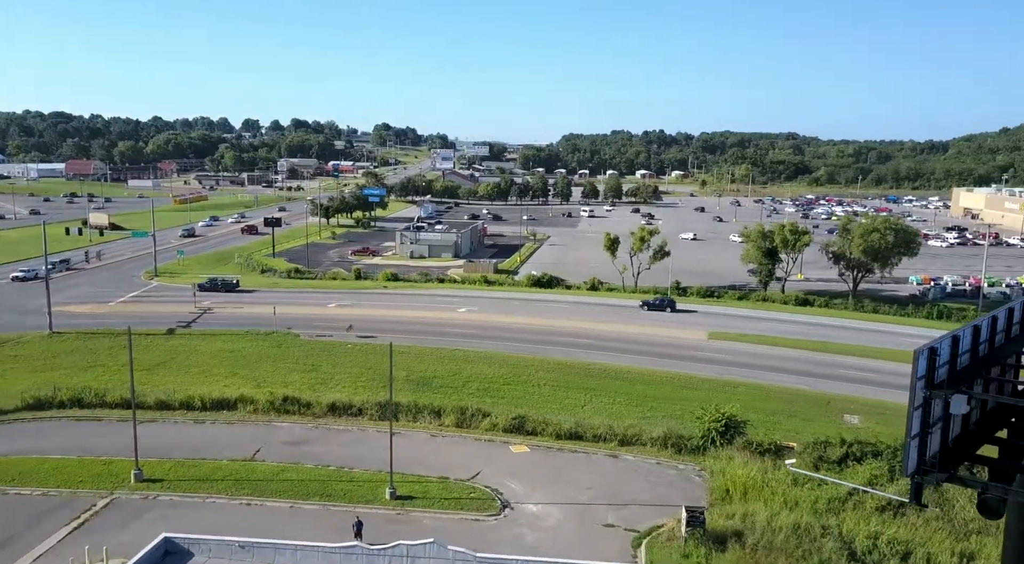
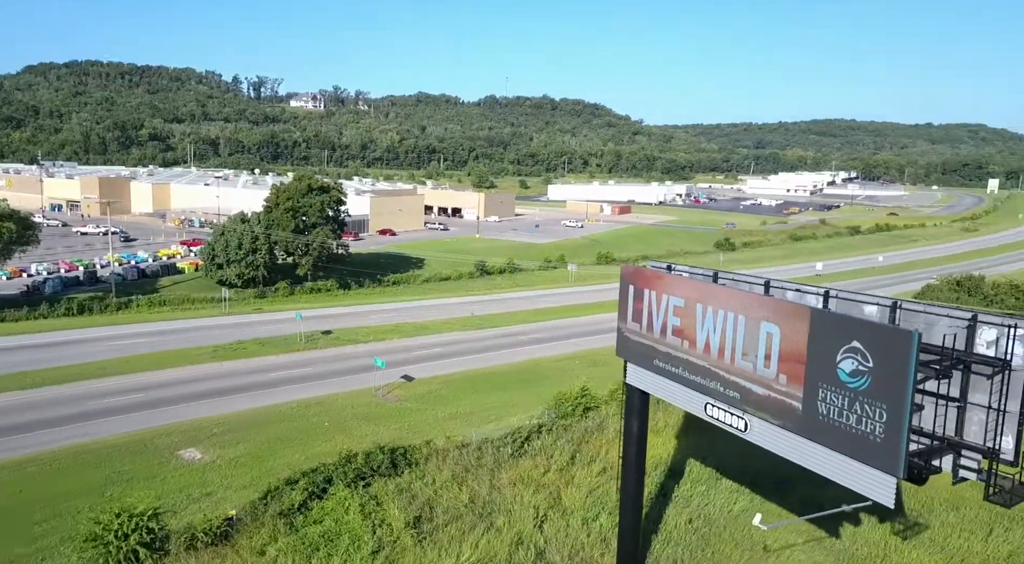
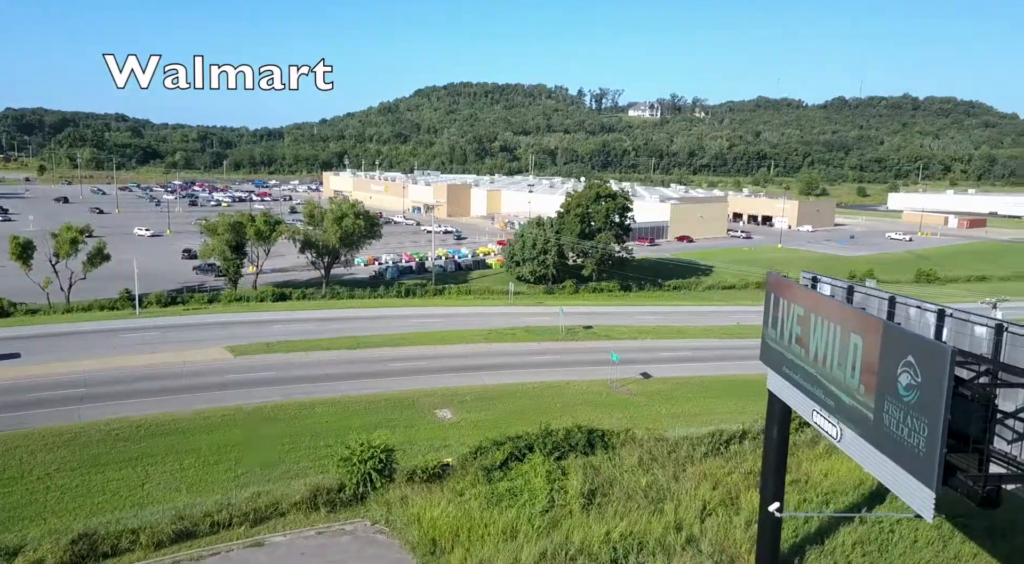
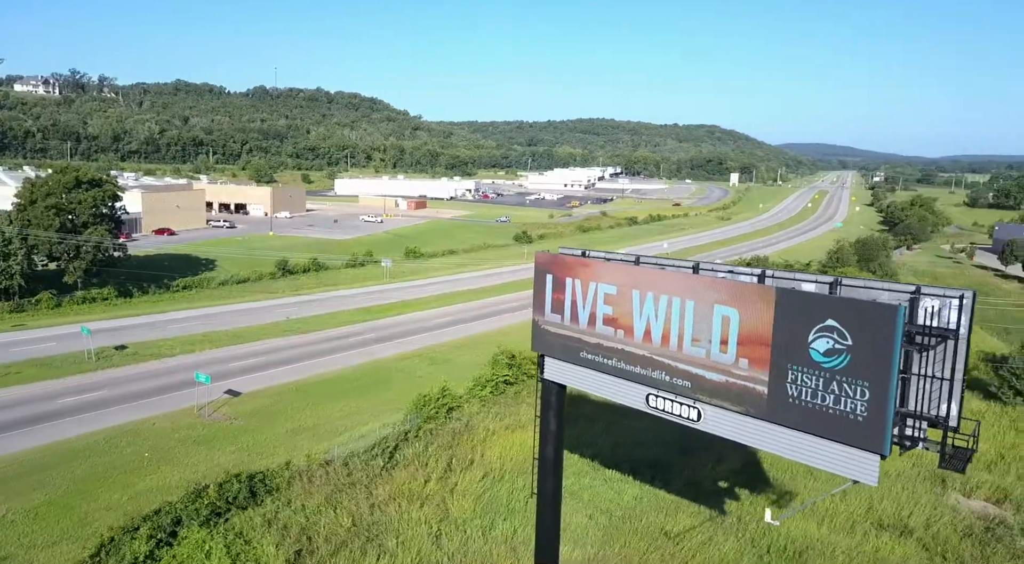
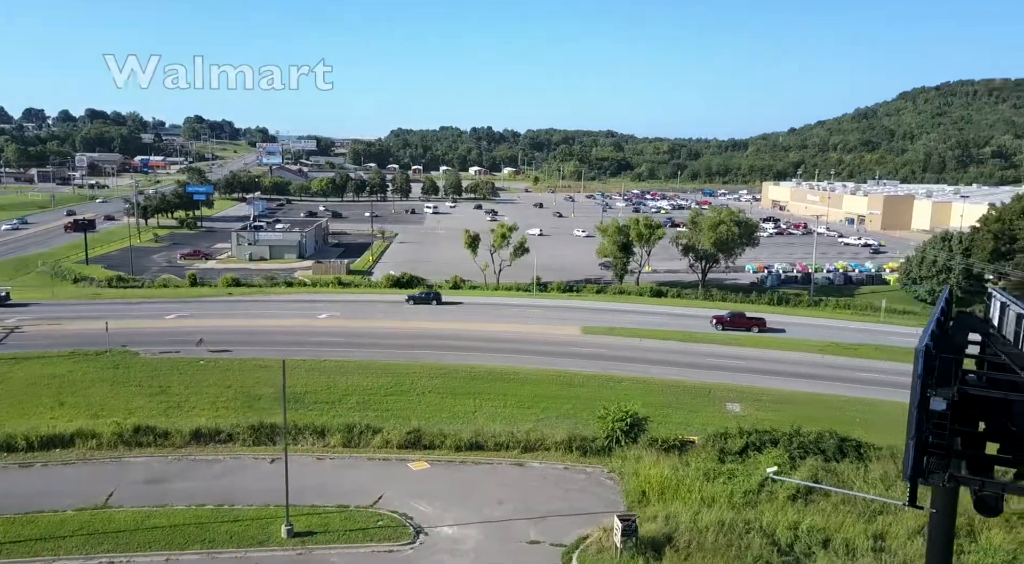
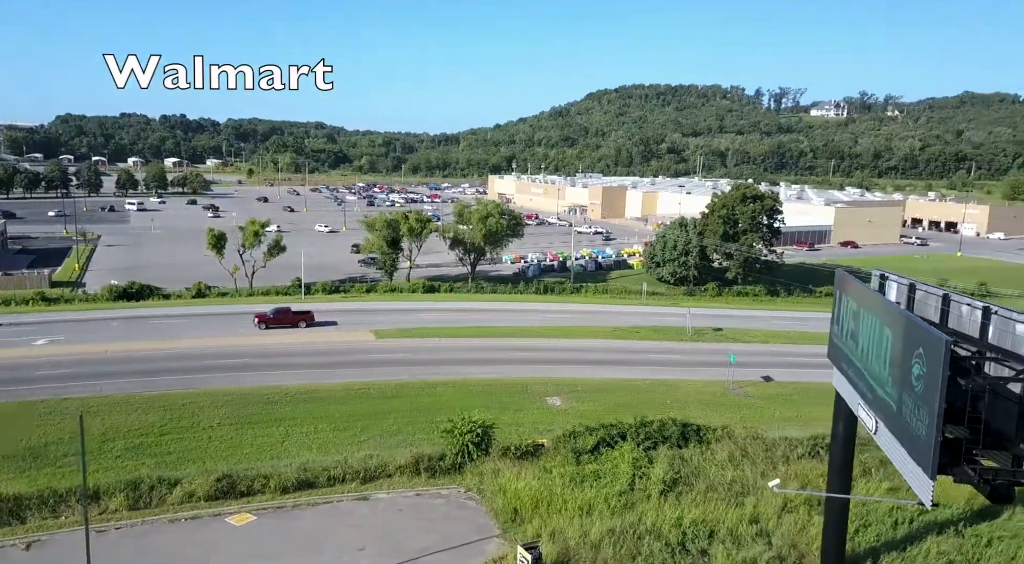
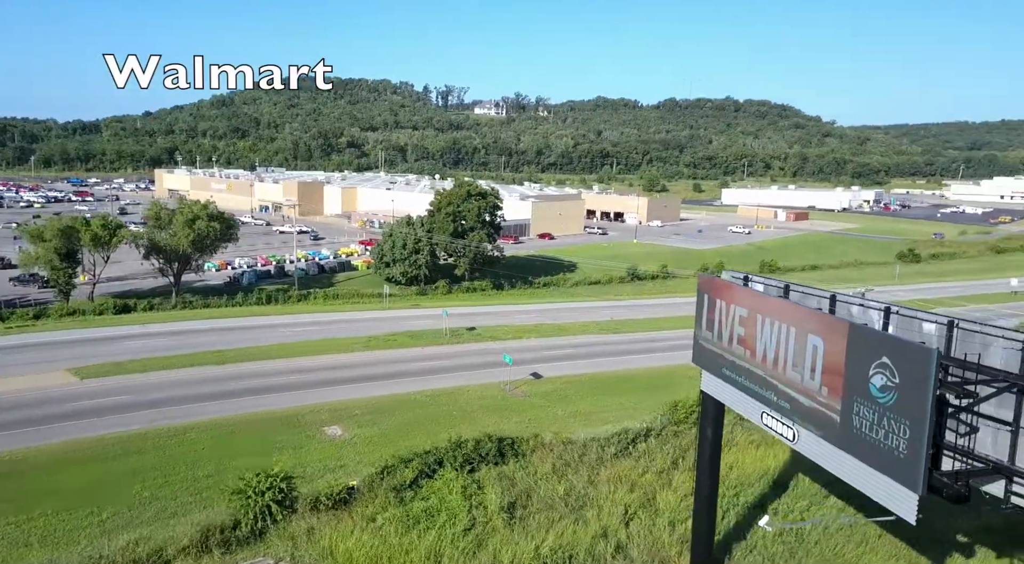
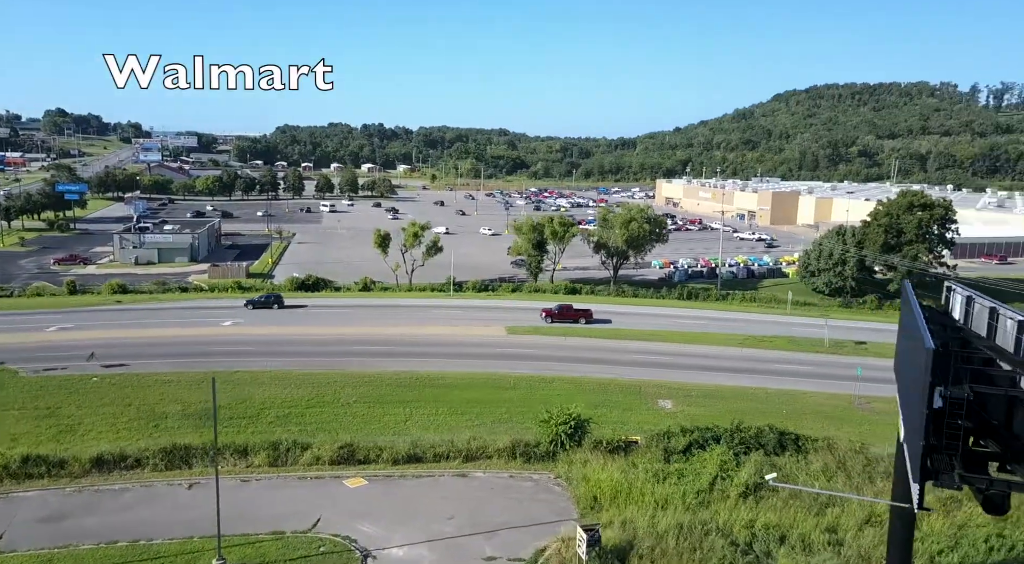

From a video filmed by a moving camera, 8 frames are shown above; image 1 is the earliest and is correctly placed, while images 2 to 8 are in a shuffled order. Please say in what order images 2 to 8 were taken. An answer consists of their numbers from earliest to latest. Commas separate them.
5, 8, 6, 3, 7, 2, 4
